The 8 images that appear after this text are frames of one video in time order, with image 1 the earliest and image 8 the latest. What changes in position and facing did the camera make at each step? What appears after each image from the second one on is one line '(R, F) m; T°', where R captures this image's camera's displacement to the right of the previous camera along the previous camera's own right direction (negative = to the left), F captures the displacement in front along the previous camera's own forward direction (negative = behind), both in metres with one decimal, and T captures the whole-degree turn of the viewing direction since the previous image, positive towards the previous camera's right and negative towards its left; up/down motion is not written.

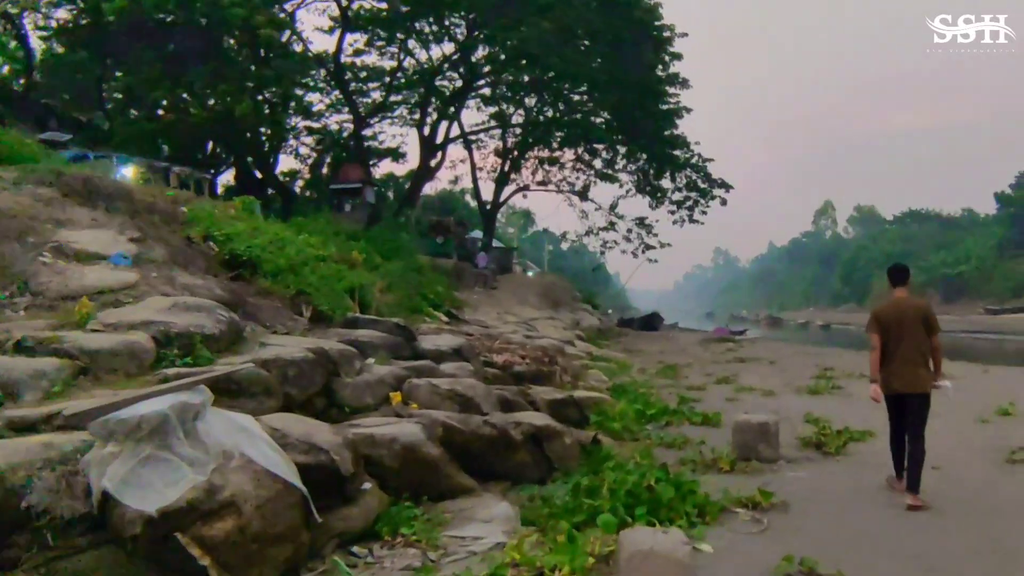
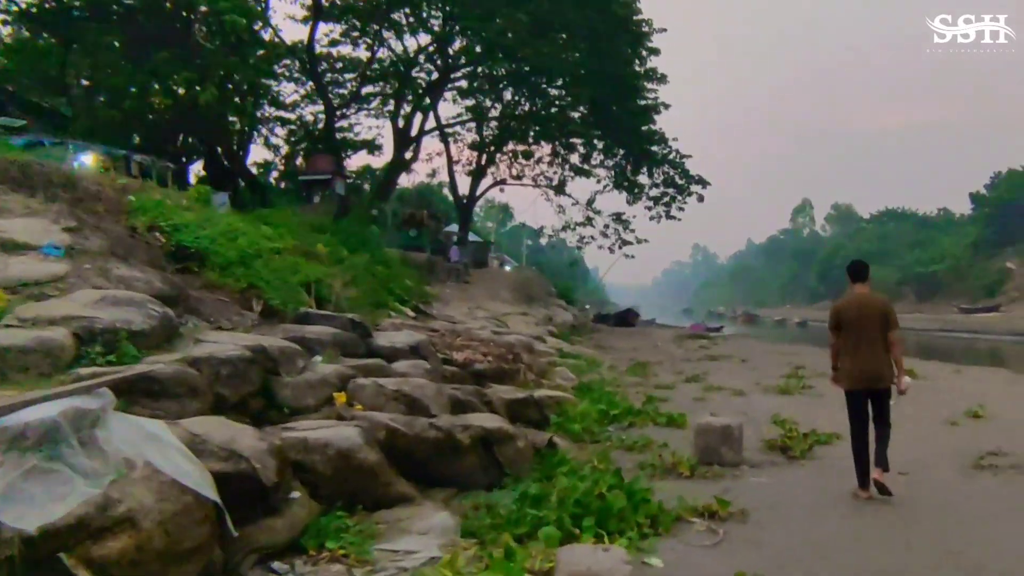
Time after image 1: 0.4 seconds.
(+0.2, +0.3) m; +1°
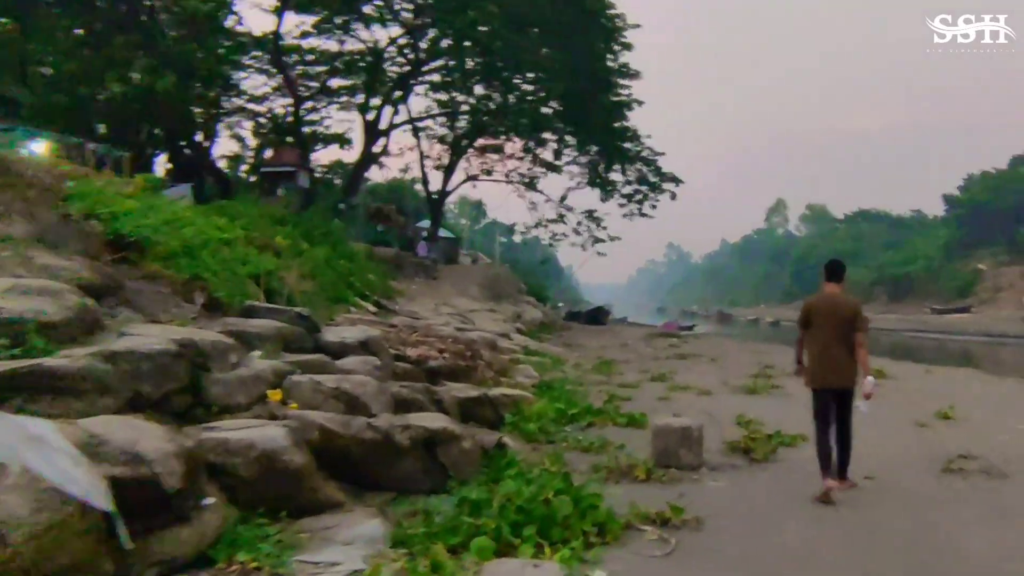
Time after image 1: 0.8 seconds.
(+0.1, +0.3) m; +1°
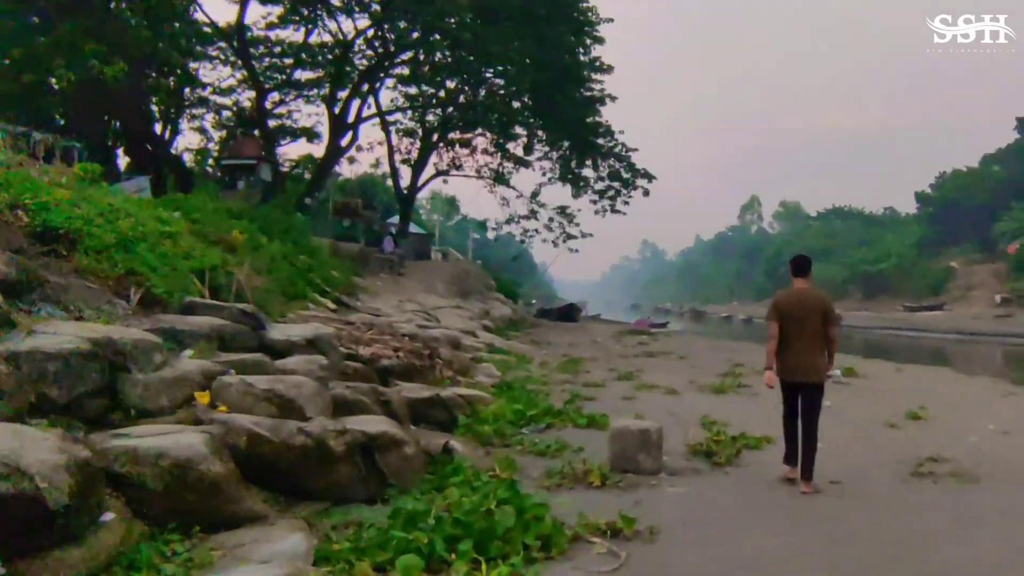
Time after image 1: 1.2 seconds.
(+0.1, +0.4) m; +1°
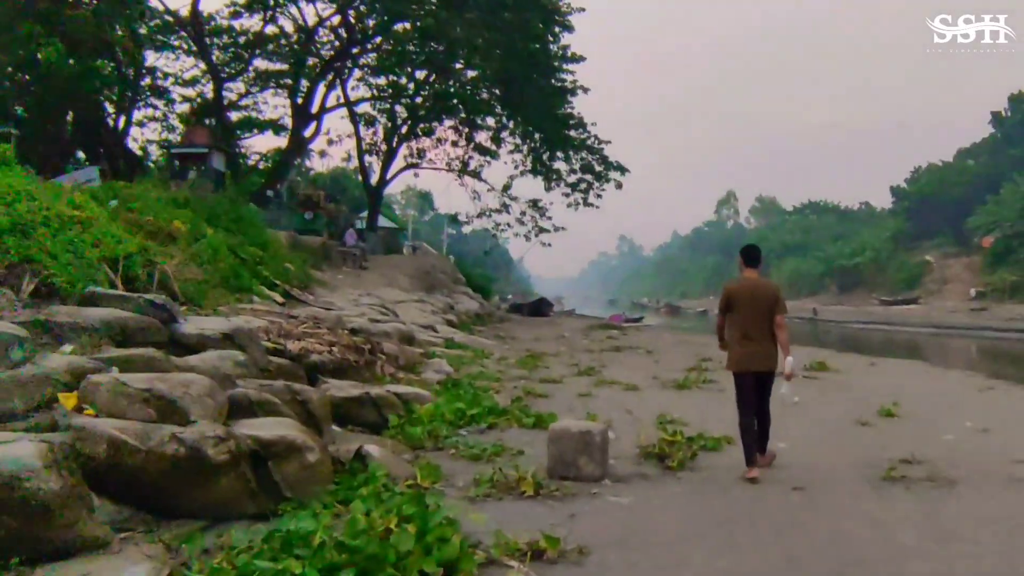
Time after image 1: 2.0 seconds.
(+0.3, +0.7) m; +1°
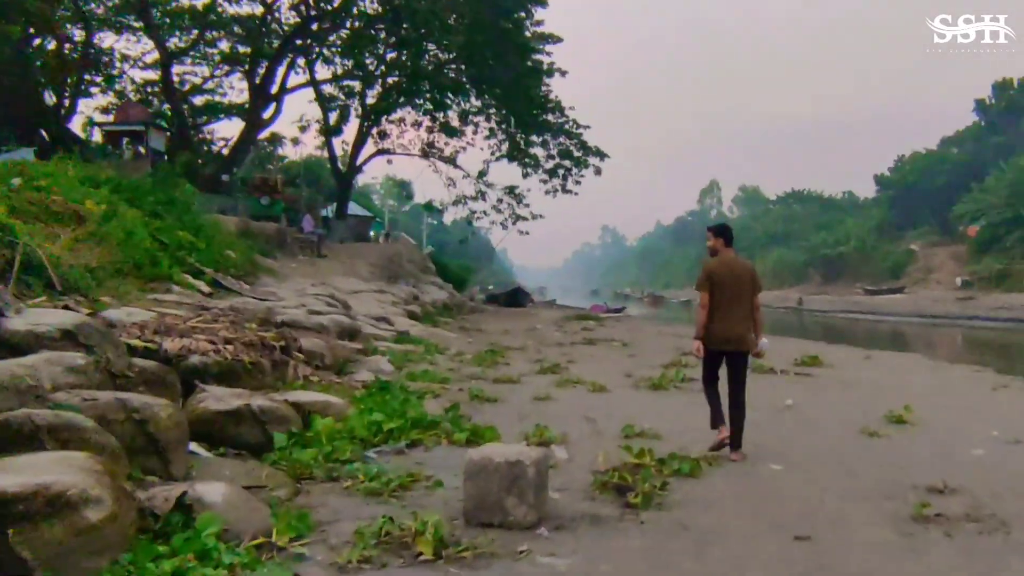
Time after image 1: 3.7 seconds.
(+0.3, +1.6) m; +1°
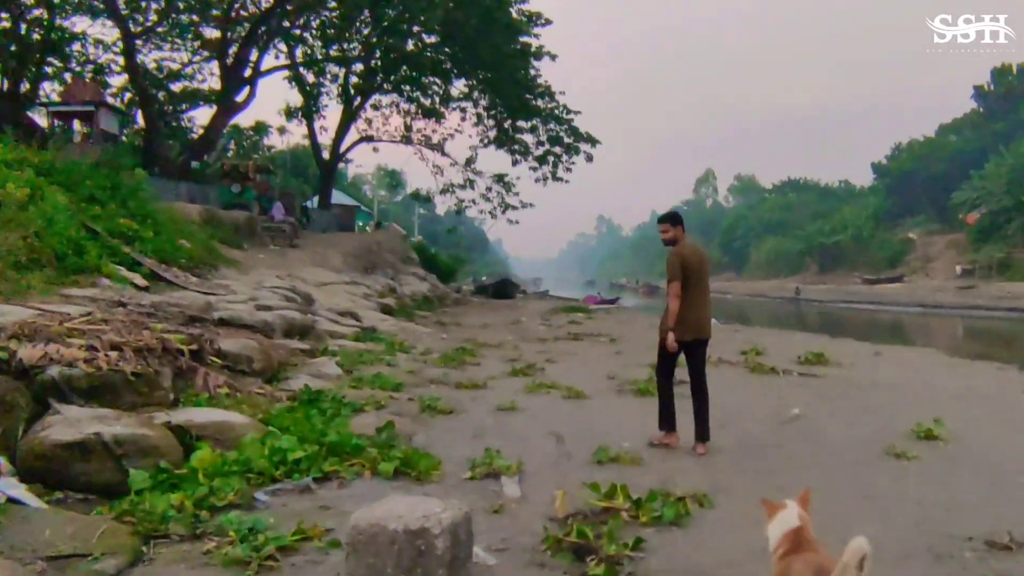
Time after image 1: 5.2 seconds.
(+0.2, +1.3) m; 0°
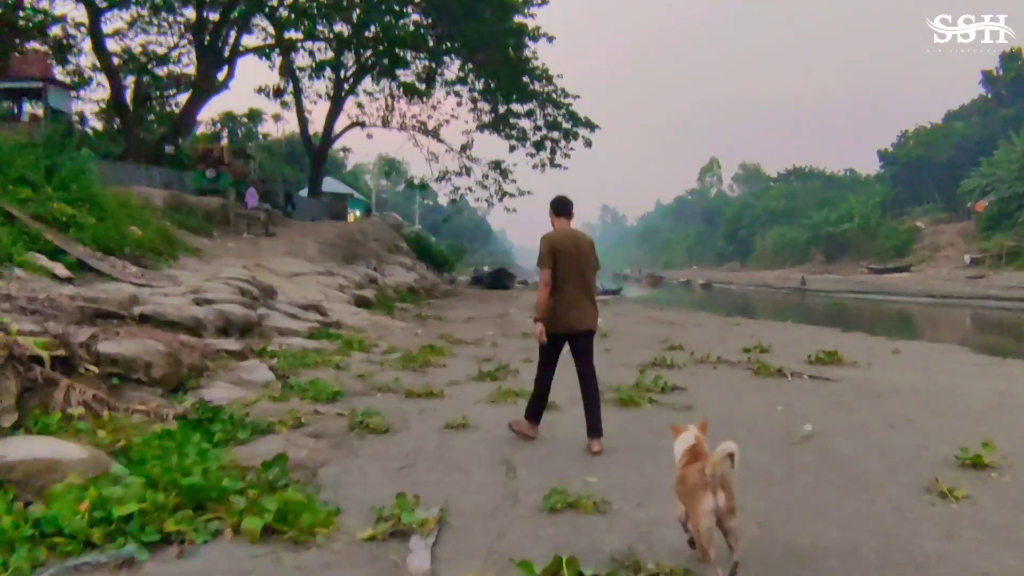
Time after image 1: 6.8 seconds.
(+0.3, +1.4) m; 0°
